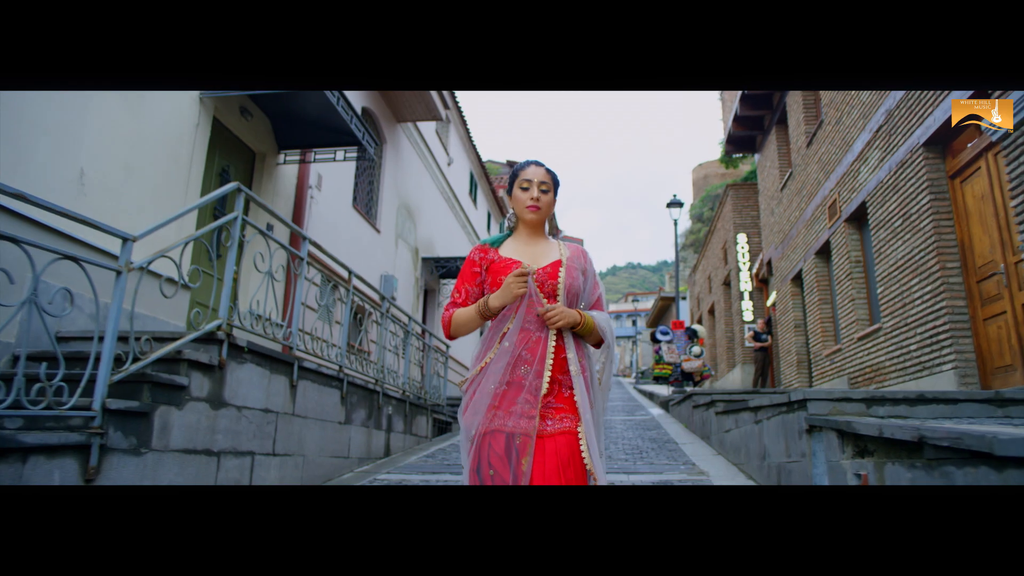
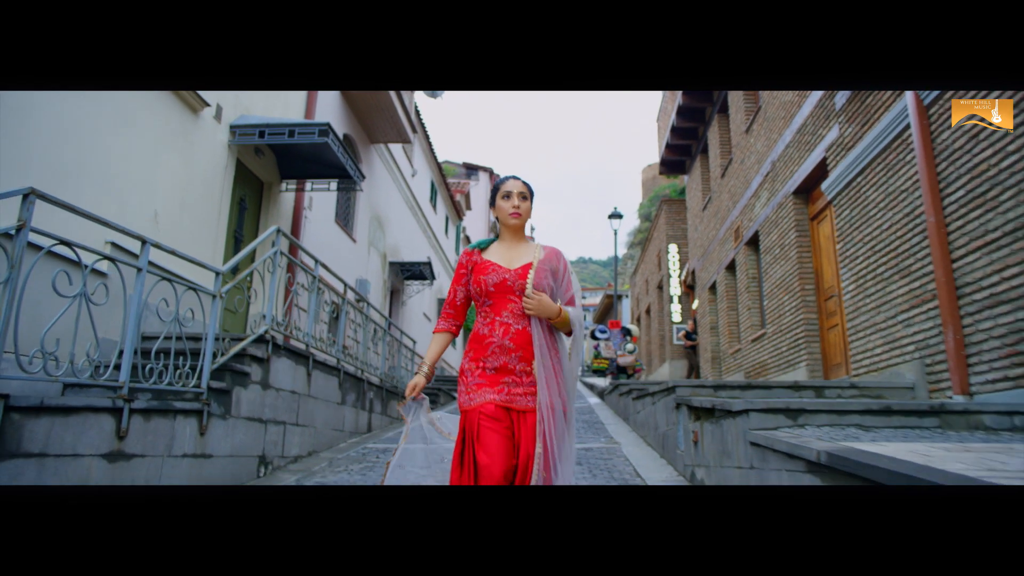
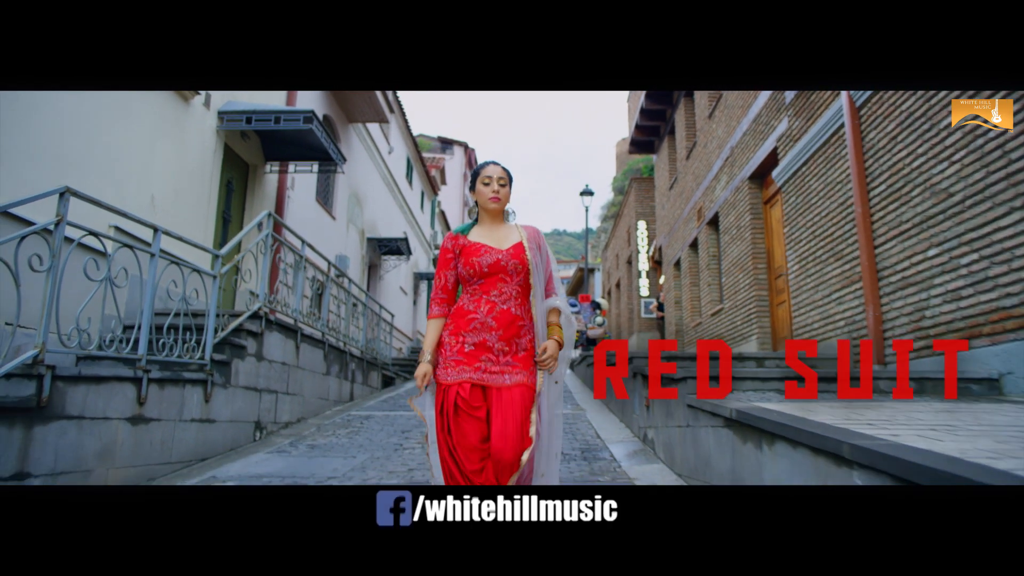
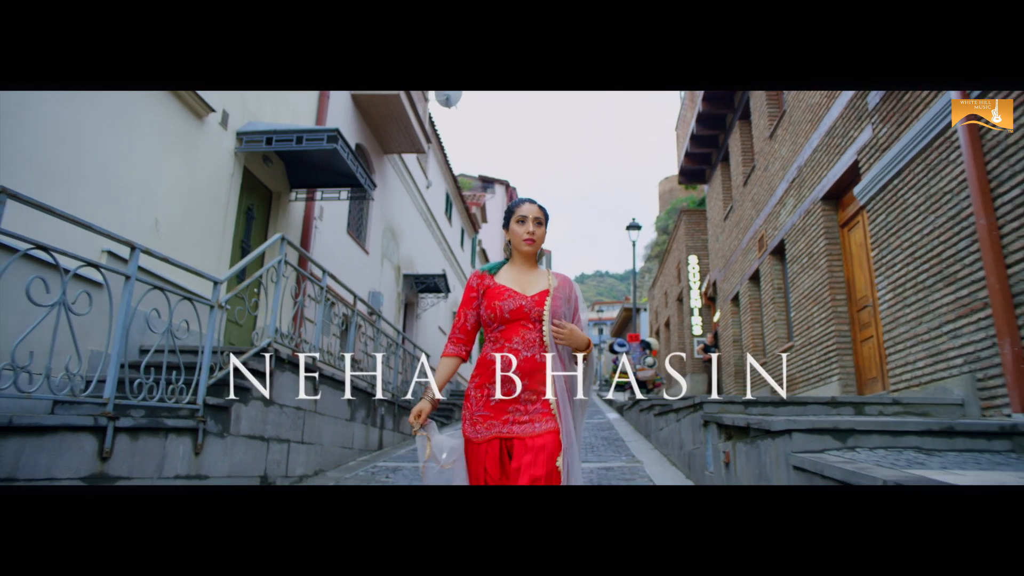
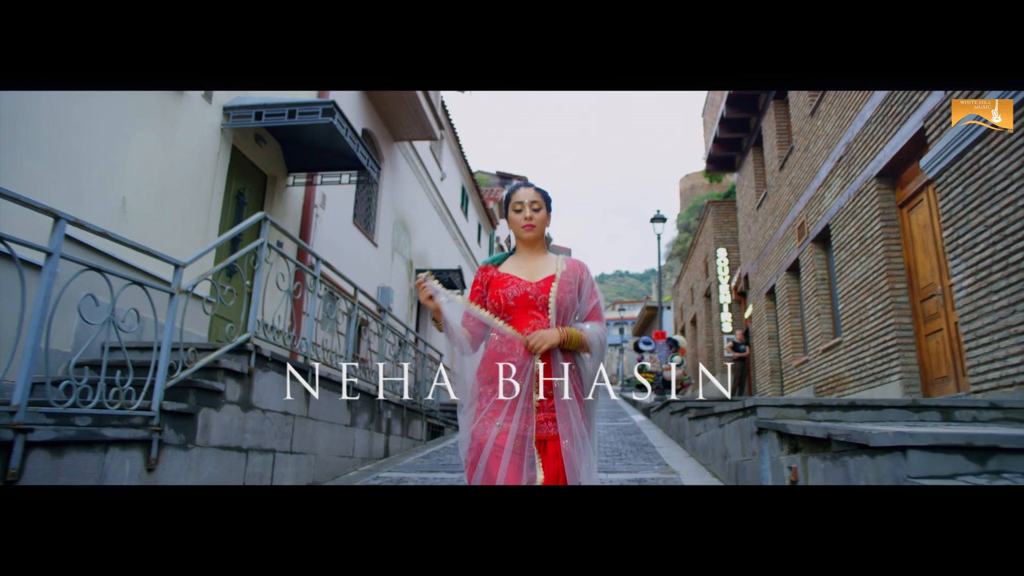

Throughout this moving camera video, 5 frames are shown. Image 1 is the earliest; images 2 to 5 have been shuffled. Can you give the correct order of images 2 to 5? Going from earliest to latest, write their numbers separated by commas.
5, 4, 2, 3
